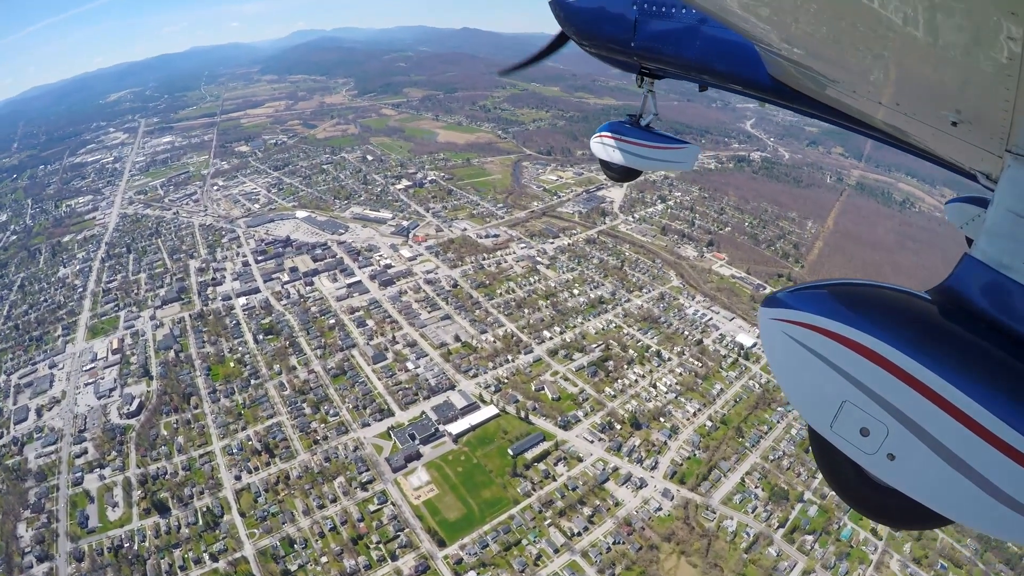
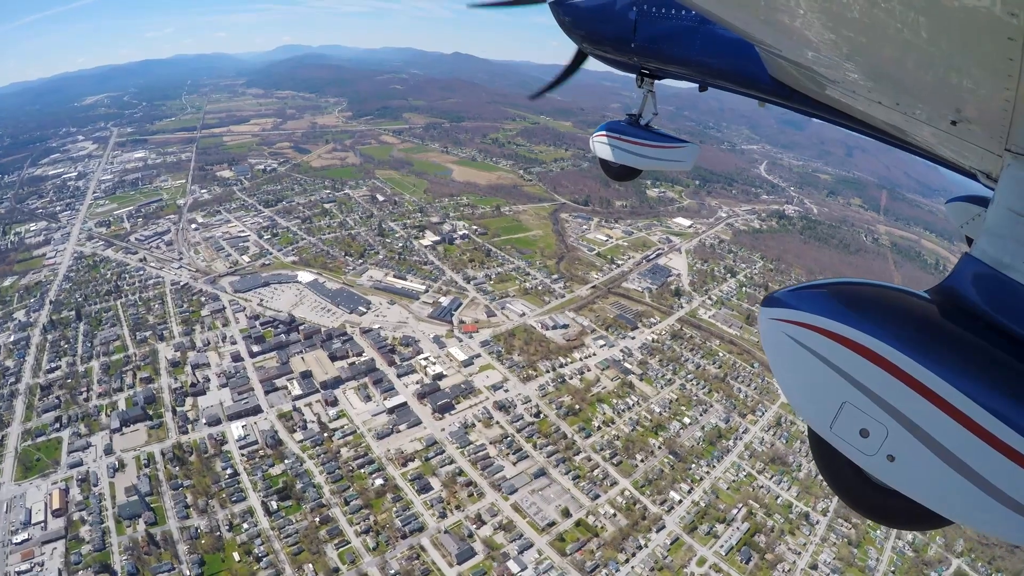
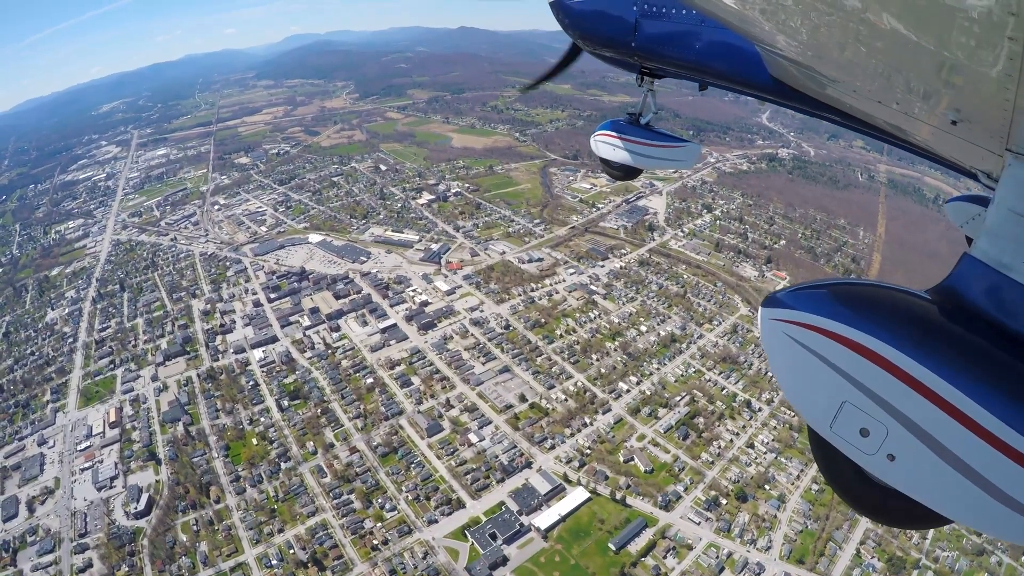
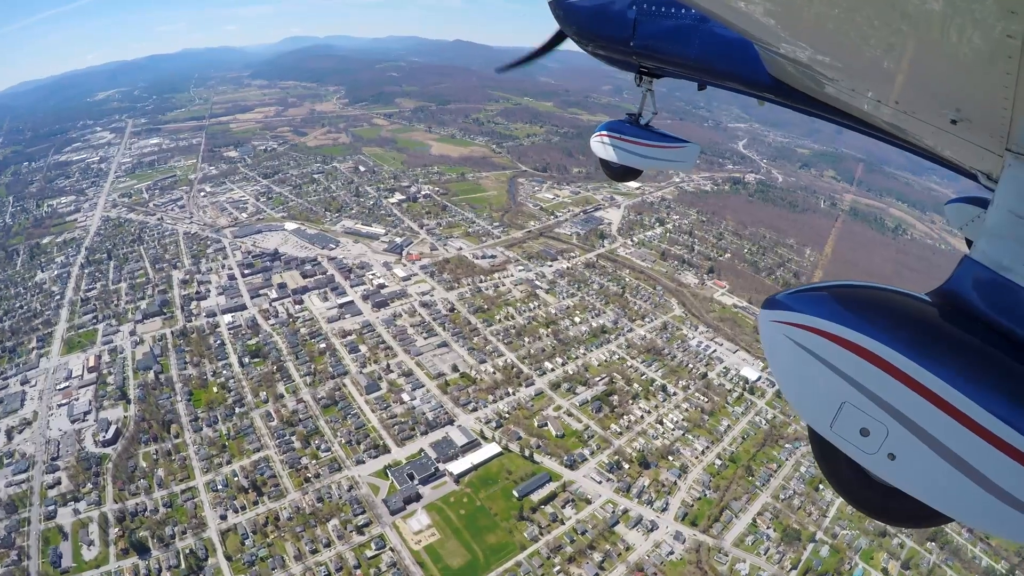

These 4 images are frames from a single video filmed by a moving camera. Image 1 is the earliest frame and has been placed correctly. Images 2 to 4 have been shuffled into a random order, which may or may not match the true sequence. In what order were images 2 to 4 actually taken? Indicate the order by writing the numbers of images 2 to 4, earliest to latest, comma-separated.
4, 3, 2
